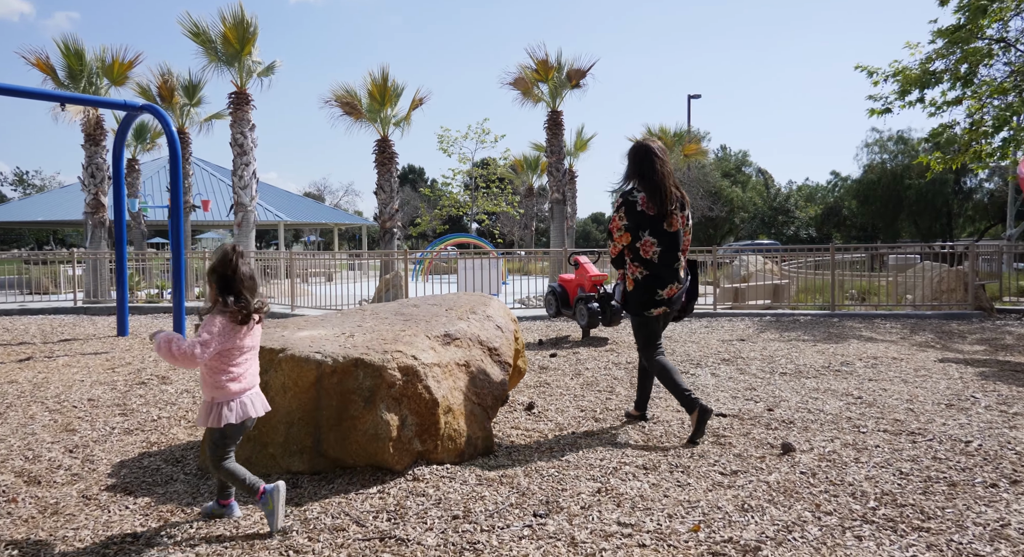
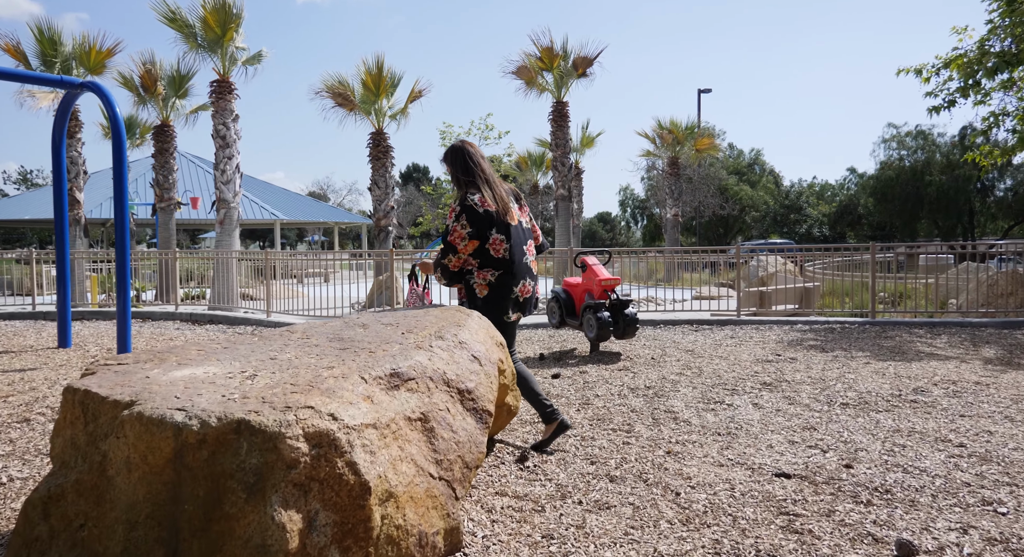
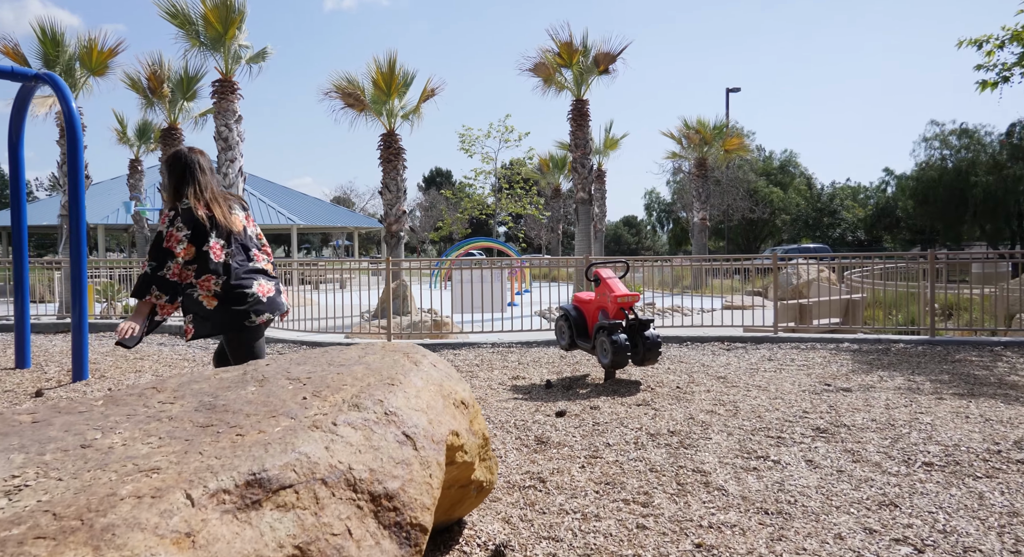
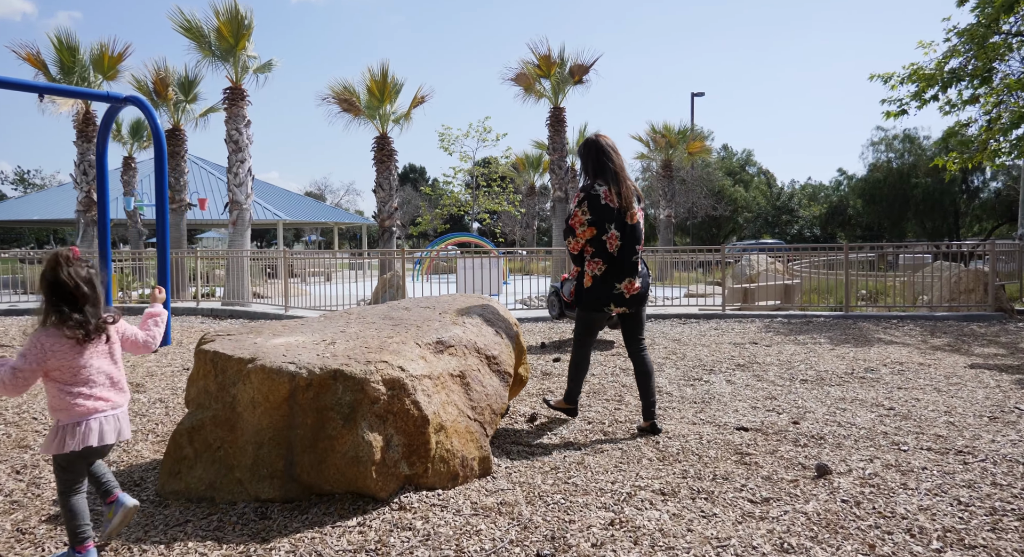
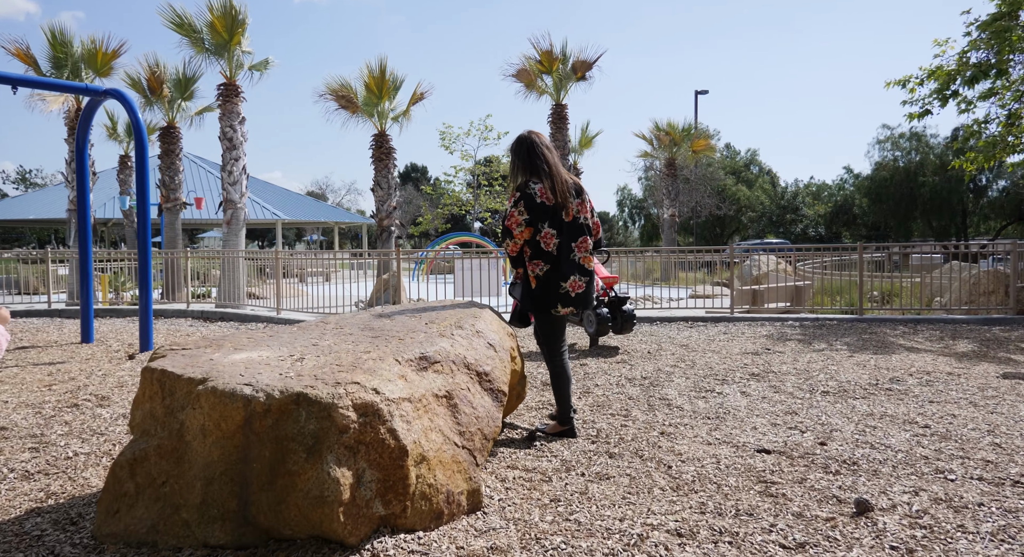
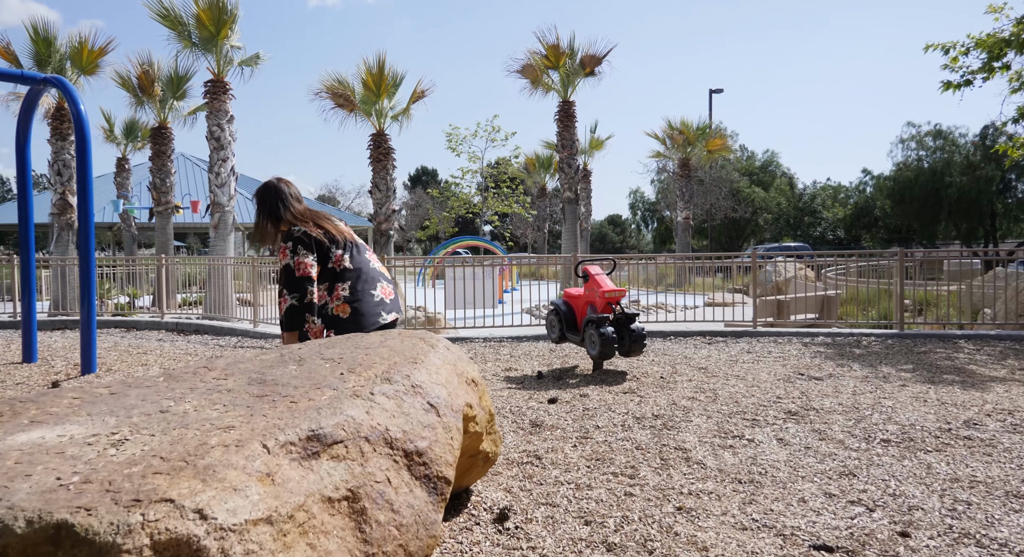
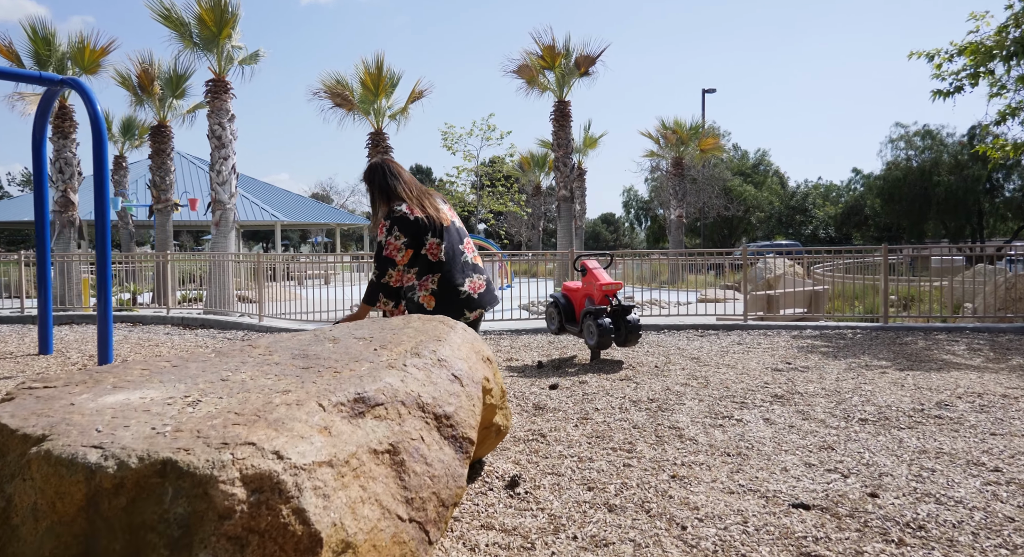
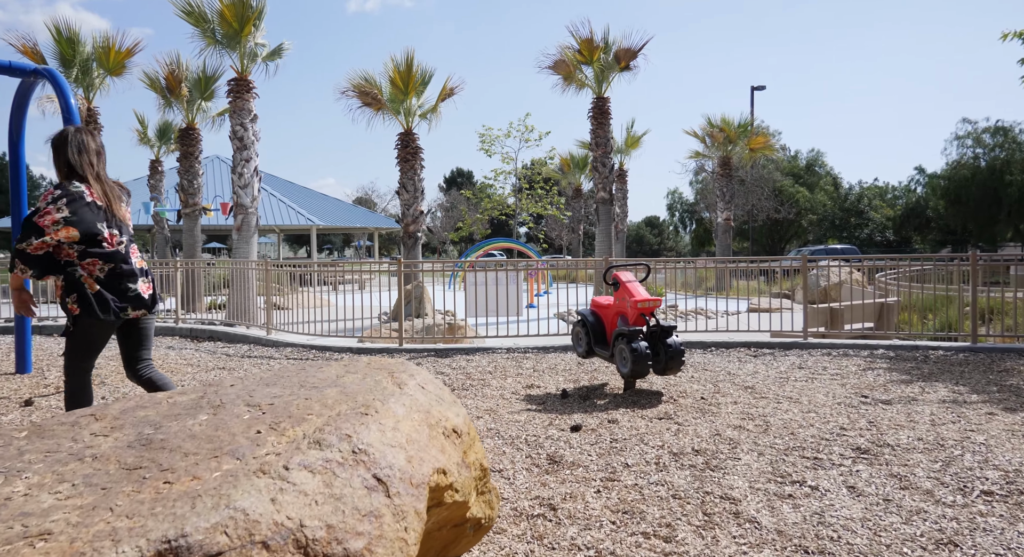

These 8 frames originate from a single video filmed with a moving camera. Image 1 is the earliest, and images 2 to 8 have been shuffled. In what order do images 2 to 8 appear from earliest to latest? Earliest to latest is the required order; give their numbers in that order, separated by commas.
4, 5, 2, 7, 6, 3, 8
